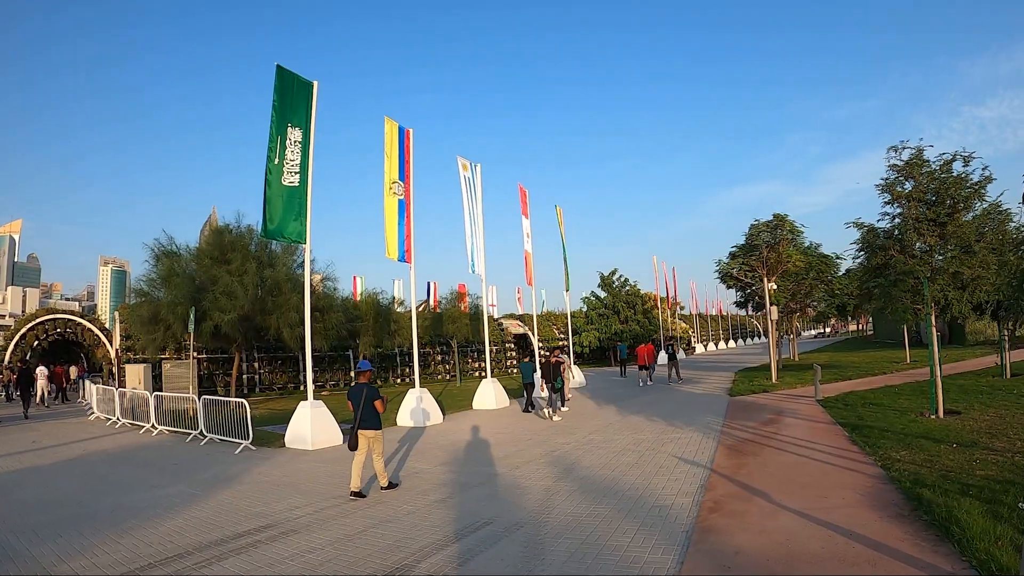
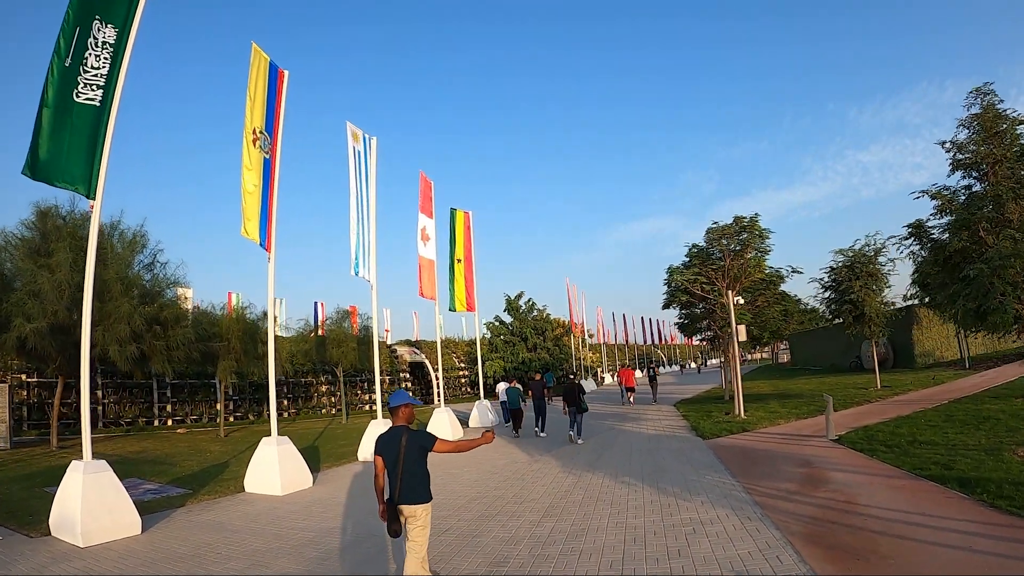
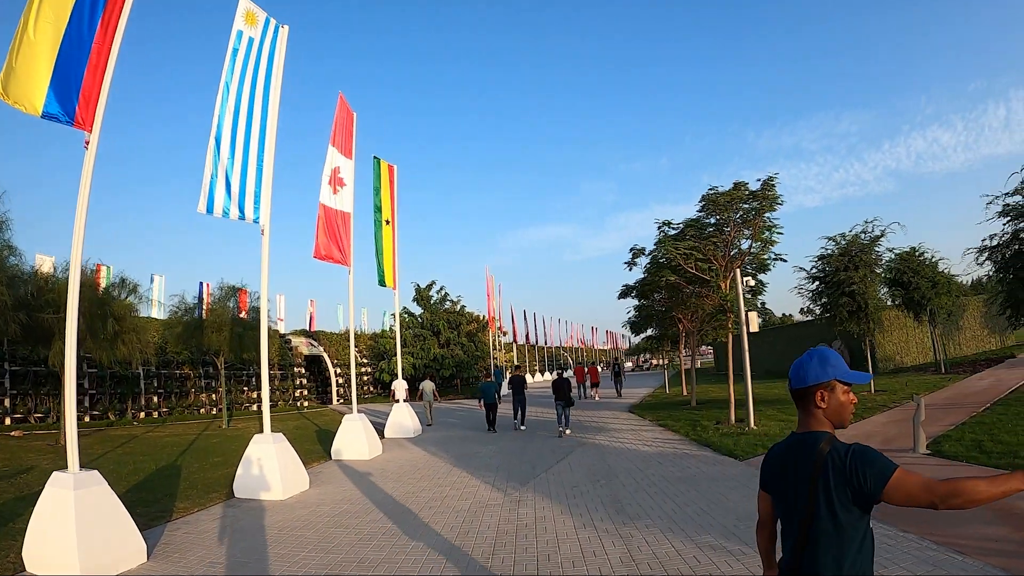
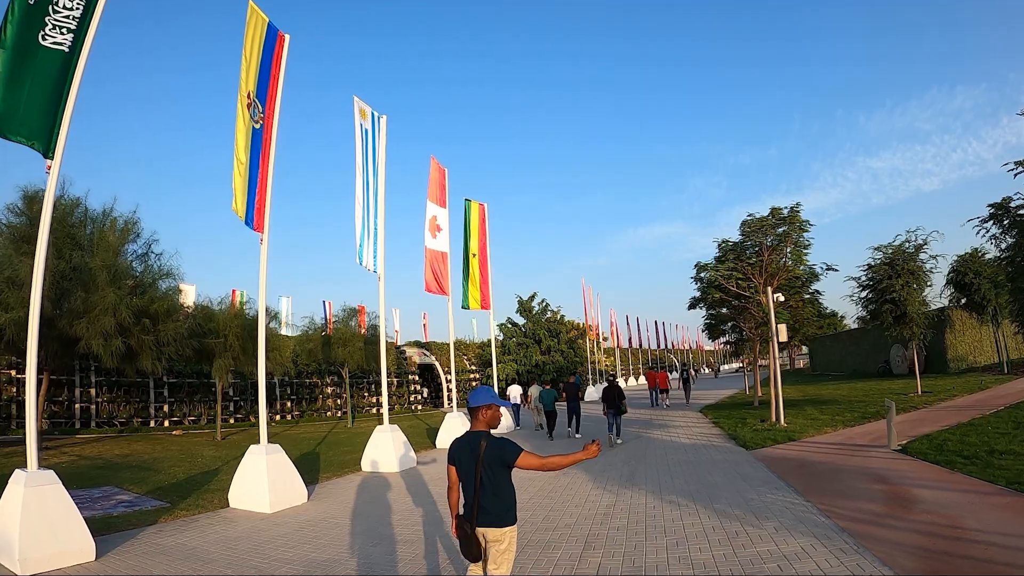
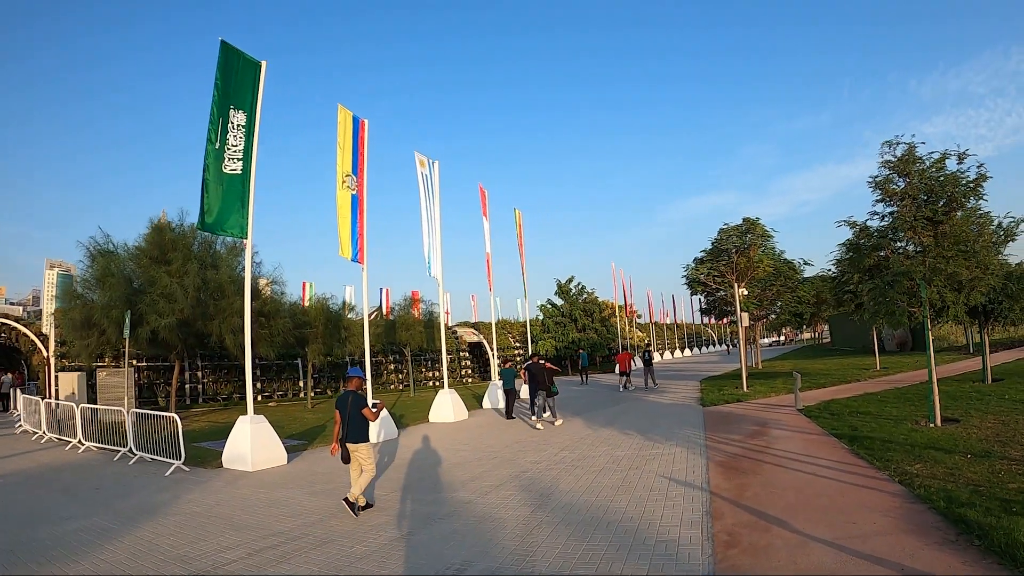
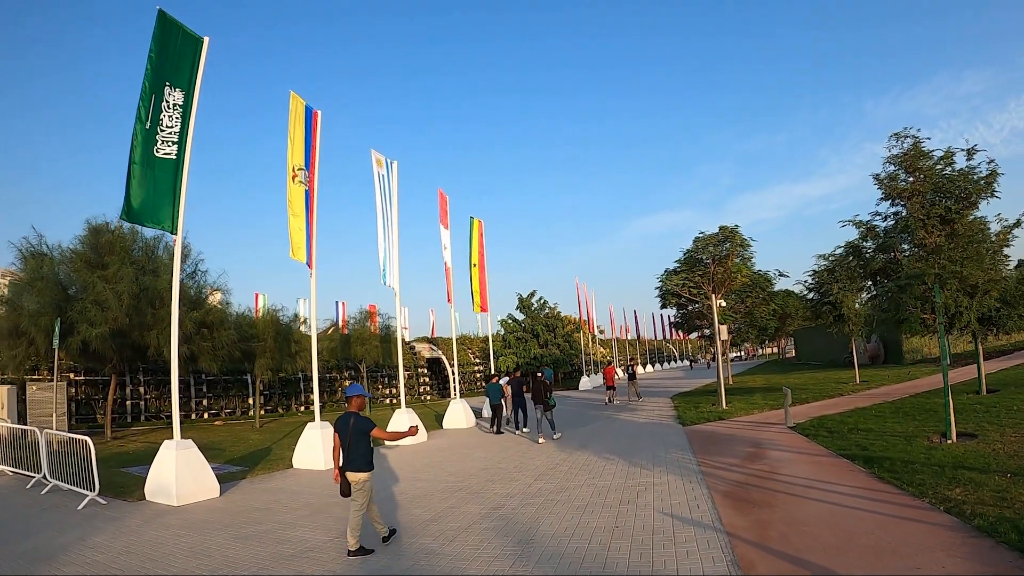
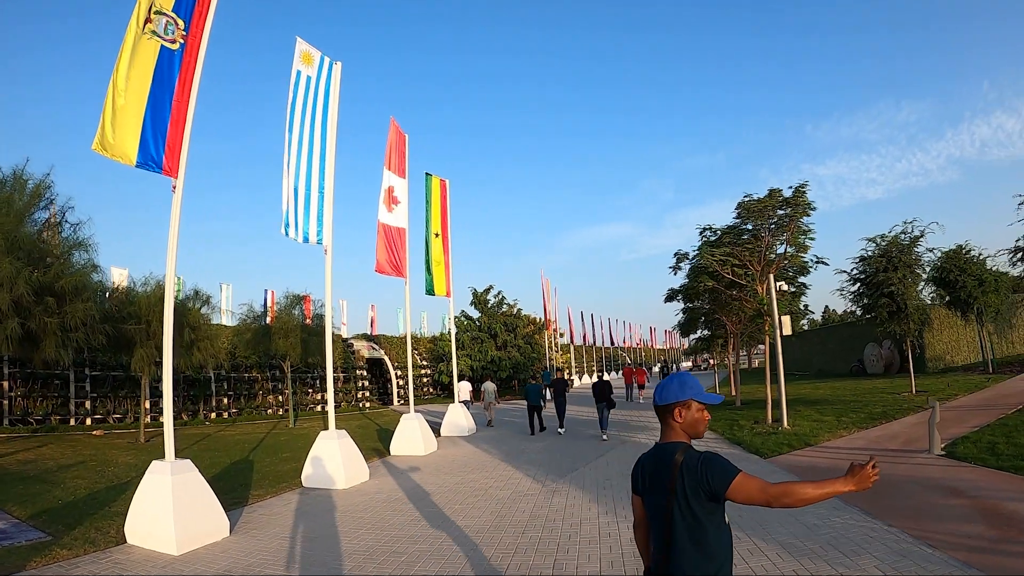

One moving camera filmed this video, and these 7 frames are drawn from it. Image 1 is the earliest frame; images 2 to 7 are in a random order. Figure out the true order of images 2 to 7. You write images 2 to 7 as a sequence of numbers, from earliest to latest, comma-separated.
5, 6, 2, 4, 7, 3
